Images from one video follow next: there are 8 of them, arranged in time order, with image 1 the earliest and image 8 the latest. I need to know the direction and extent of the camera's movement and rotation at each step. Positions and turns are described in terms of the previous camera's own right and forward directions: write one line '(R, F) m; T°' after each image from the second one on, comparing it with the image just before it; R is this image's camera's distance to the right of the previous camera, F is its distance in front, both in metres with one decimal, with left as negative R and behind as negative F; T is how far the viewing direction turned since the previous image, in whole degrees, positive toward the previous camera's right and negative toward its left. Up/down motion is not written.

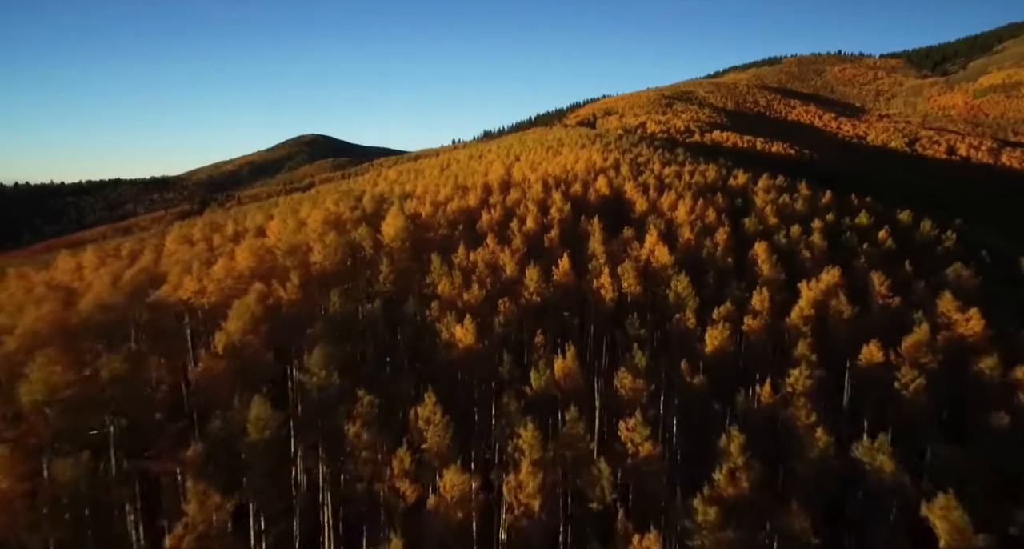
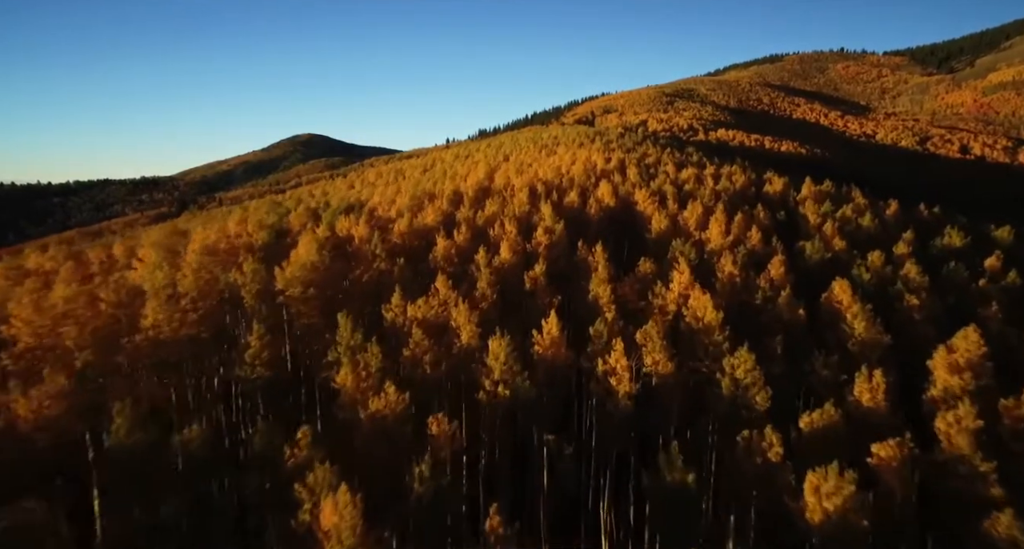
(+0.4, +3.0) m; 0°
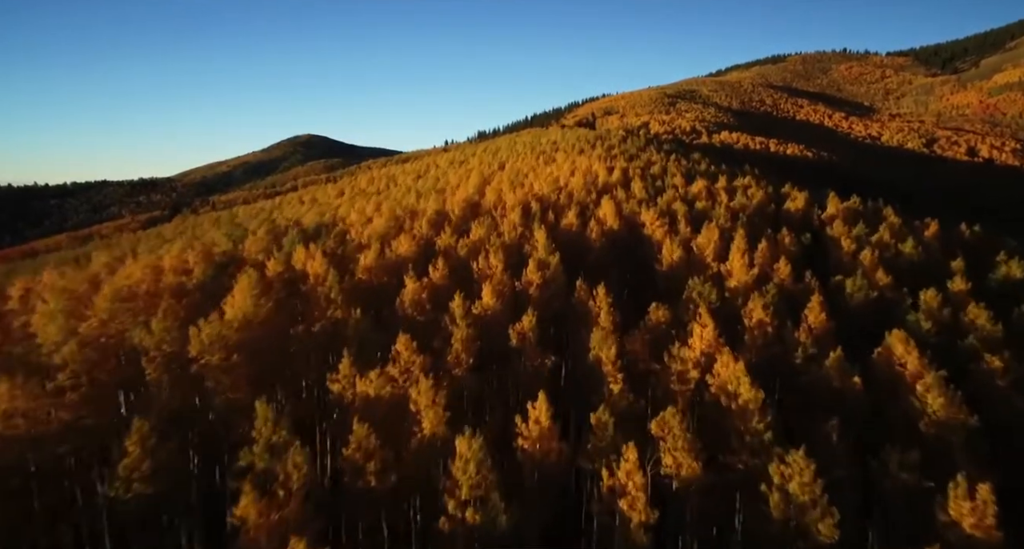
(+0.2, +1.2) m; 0°
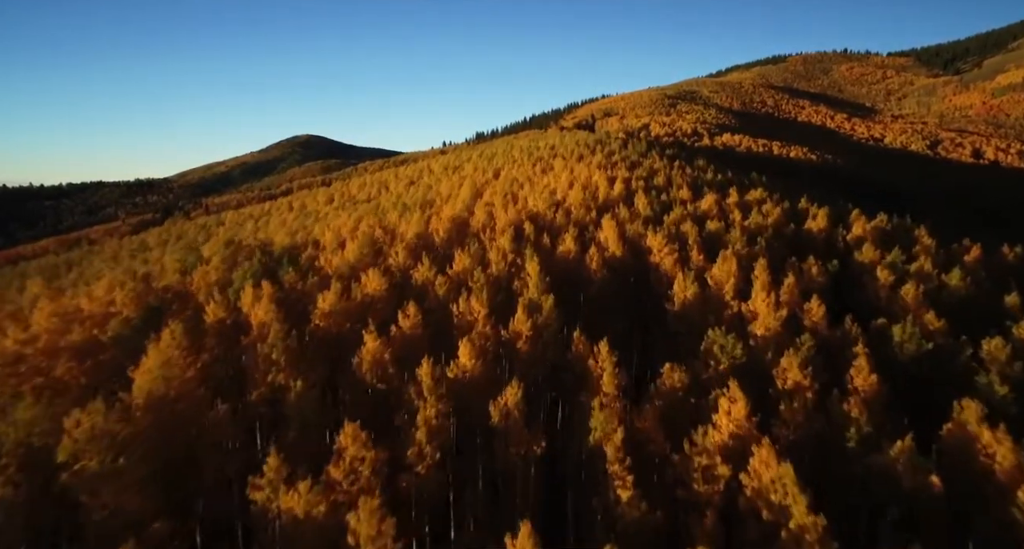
(+0.1, +1.0) m; 0°
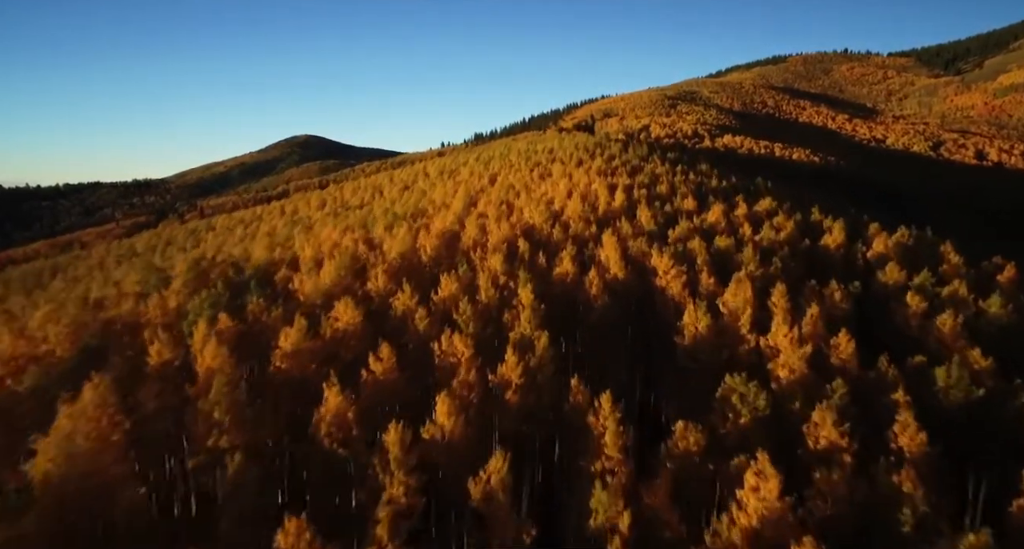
(+0.1, +0.7) m; 0°
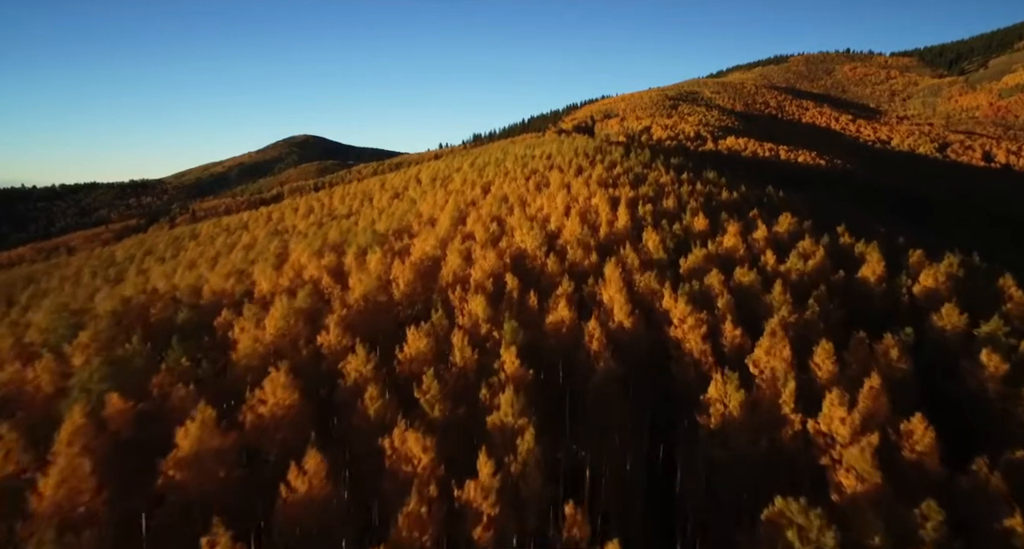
(+0.2, +1.2) m; 0°
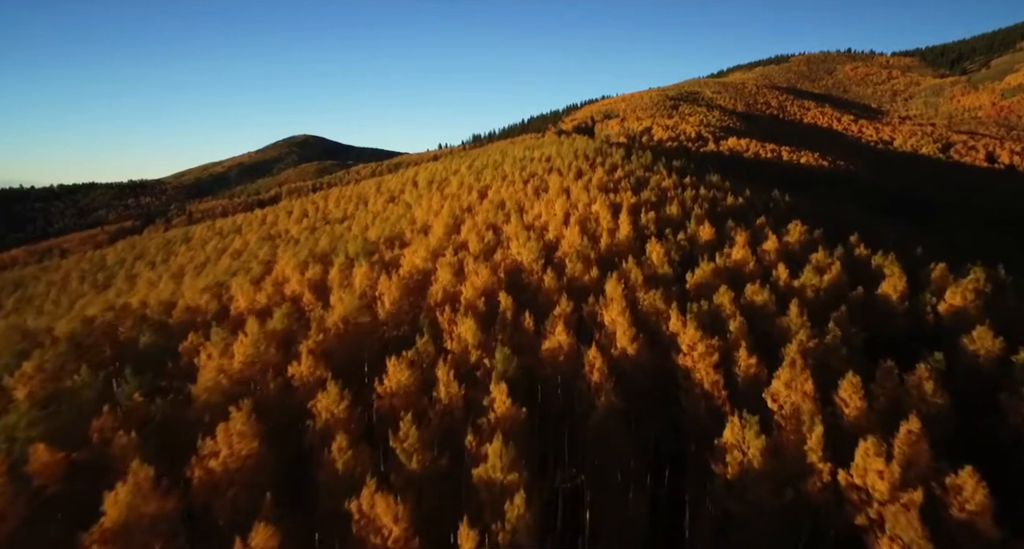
(+0.1, +0.5) m; 0°
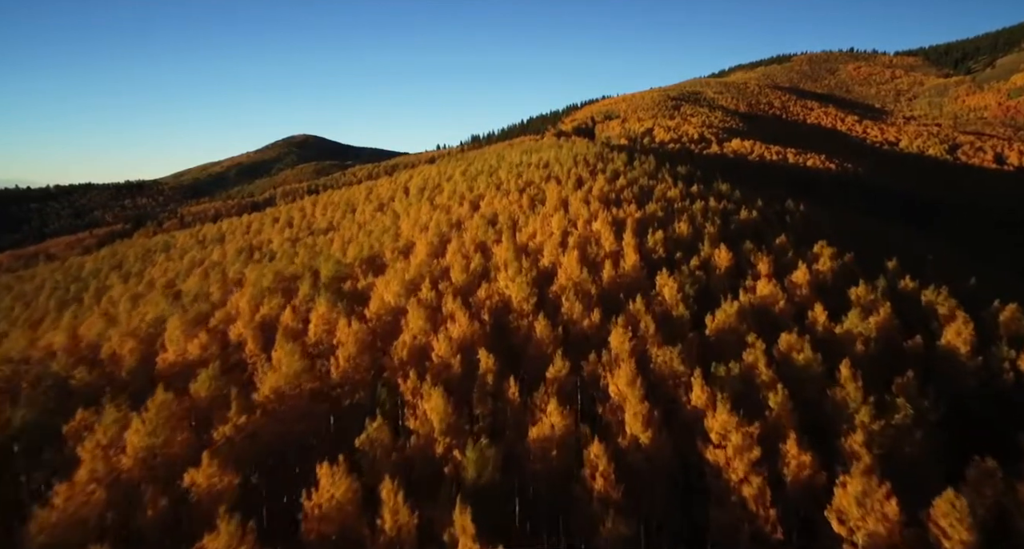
(+0.2, +1.2) m; 0°
